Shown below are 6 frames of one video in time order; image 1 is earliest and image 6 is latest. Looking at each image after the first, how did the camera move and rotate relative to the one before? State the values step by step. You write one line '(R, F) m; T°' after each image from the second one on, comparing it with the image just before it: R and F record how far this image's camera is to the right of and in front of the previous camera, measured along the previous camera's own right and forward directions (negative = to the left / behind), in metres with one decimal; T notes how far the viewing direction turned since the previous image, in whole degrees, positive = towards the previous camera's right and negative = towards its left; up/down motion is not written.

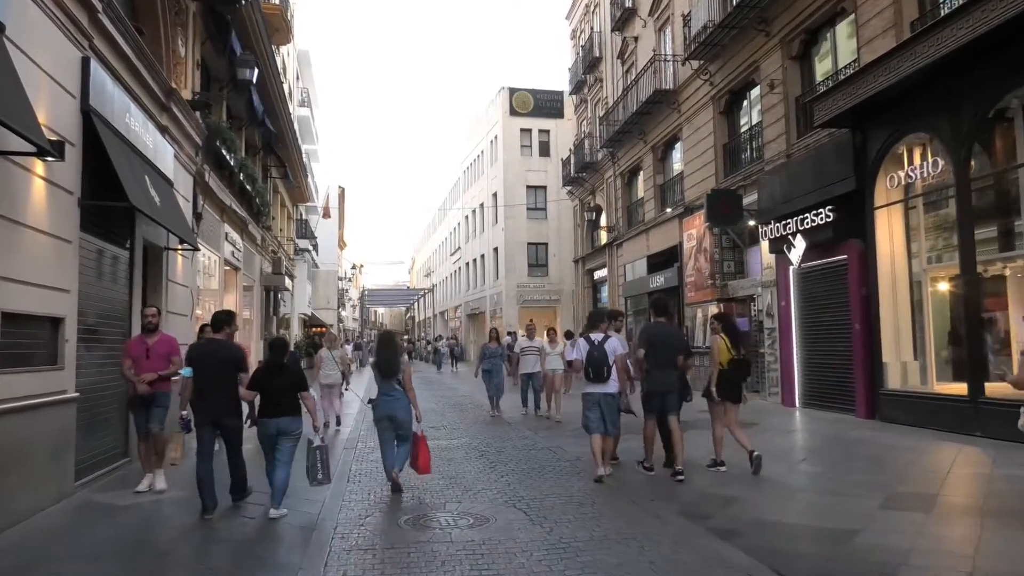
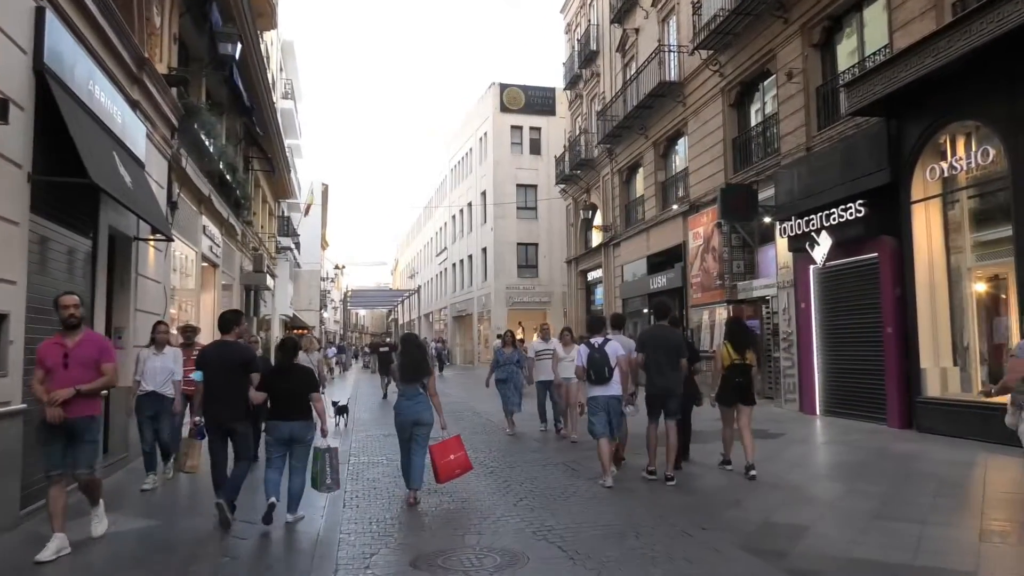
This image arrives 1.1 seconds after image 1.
(-0.4, +0.9) m; +2°
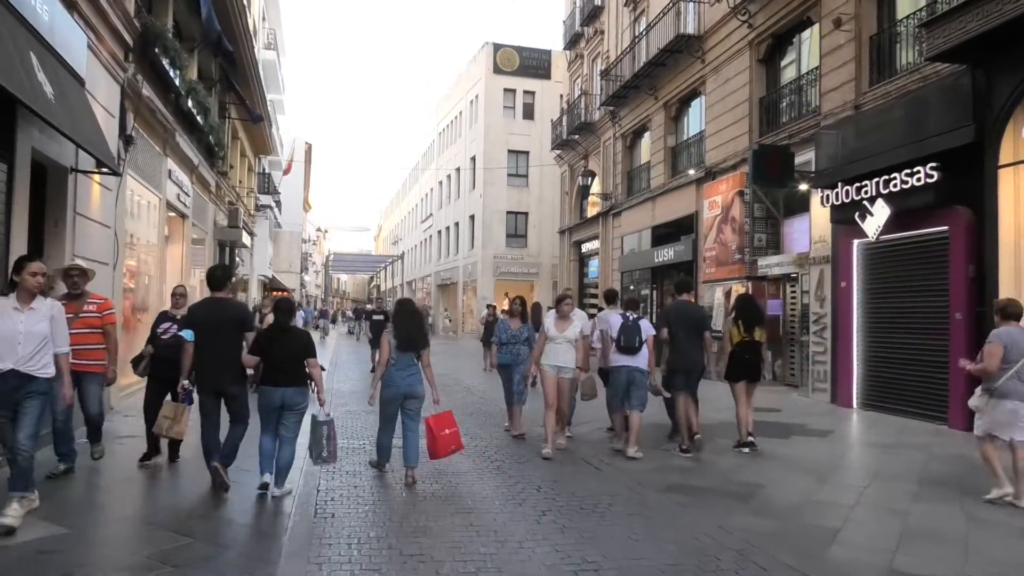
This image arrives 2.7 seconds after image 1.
(-0.4, +1.6) m; +2°
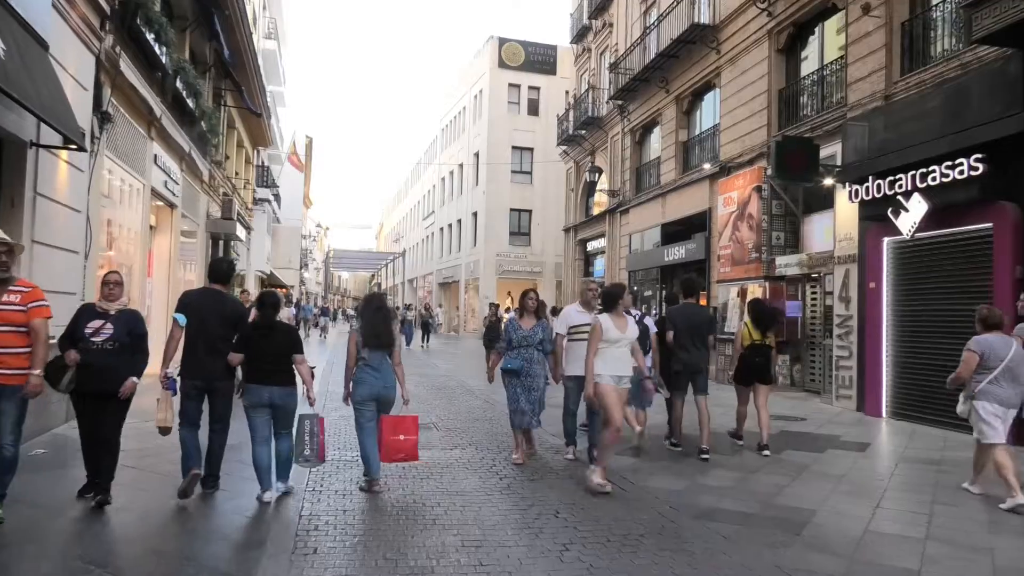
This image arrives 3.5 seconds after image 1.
(-0.1, +0.7) m; 0°
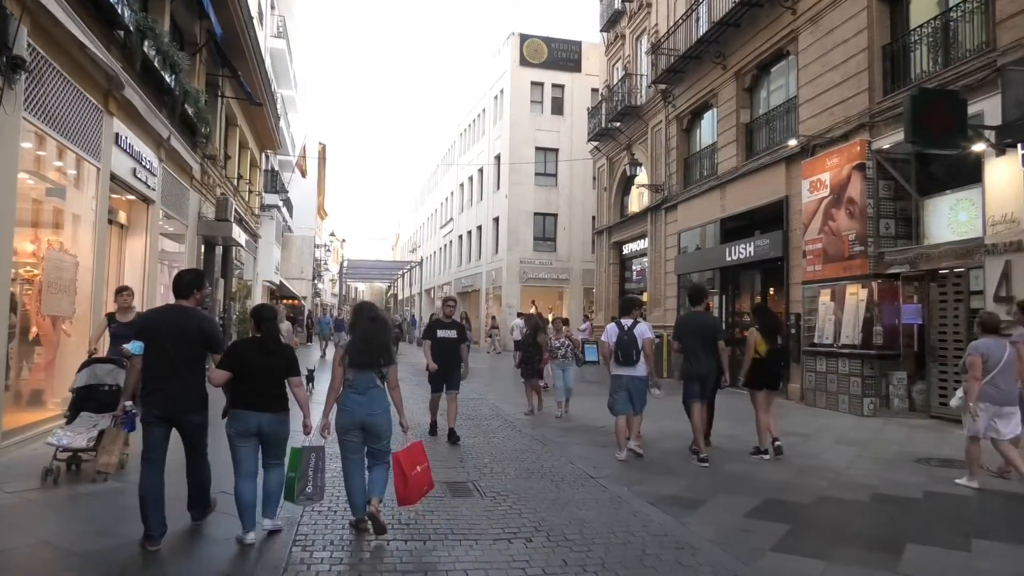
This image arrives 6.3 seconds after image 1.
(-0.6, +2.6) m; -1°
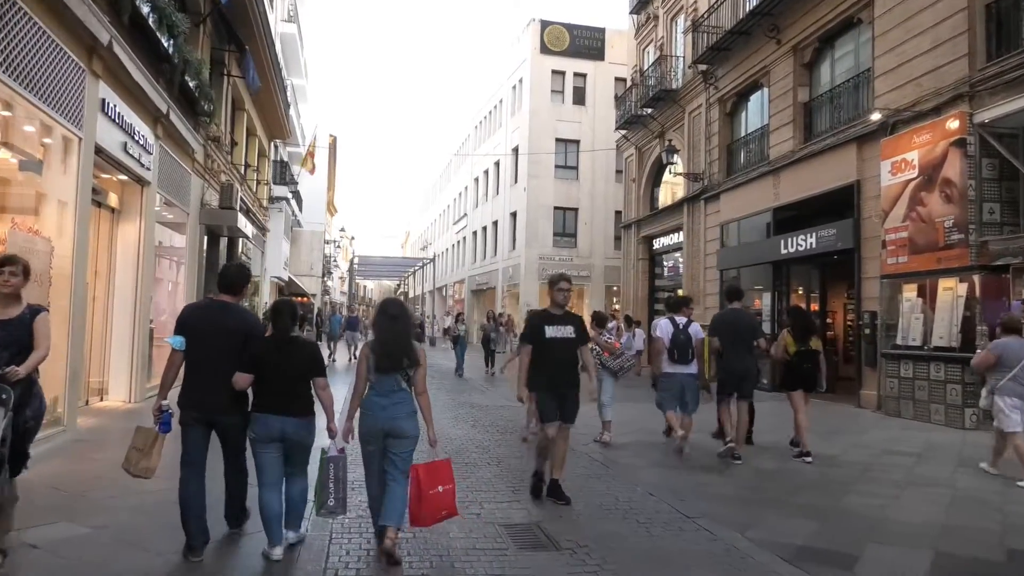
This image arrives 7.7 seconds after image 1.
(-0.6, +1.5) m; -1°
